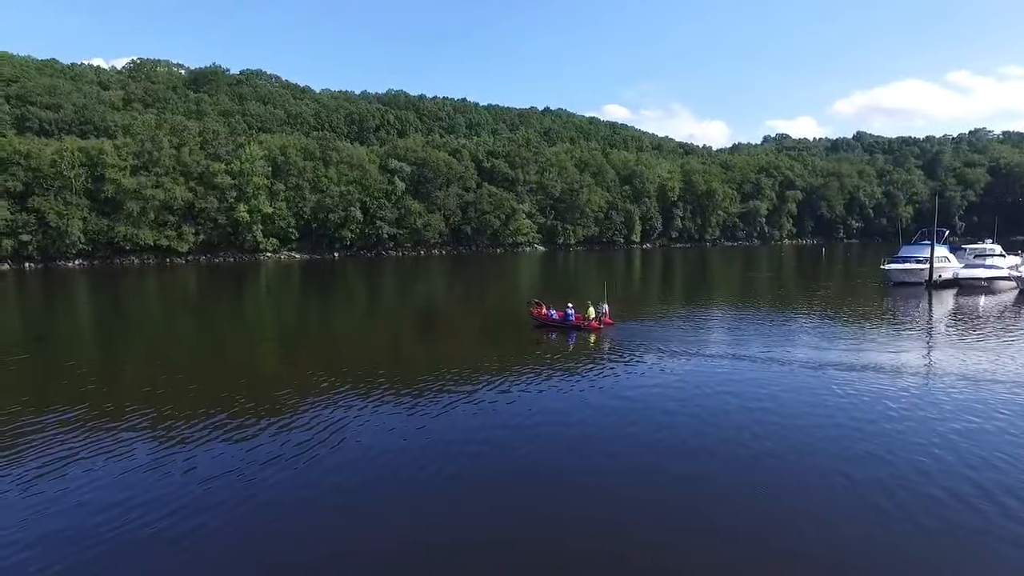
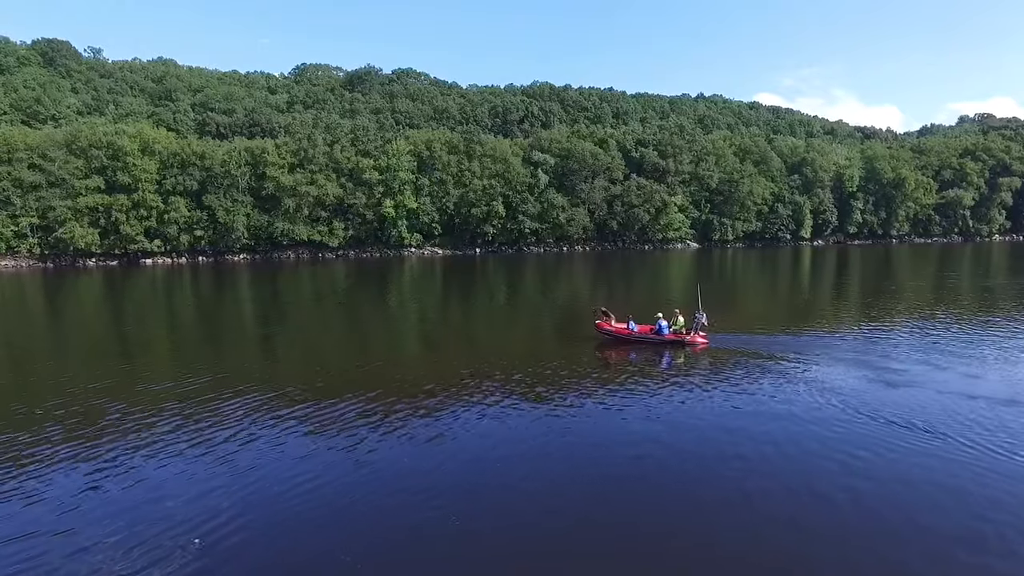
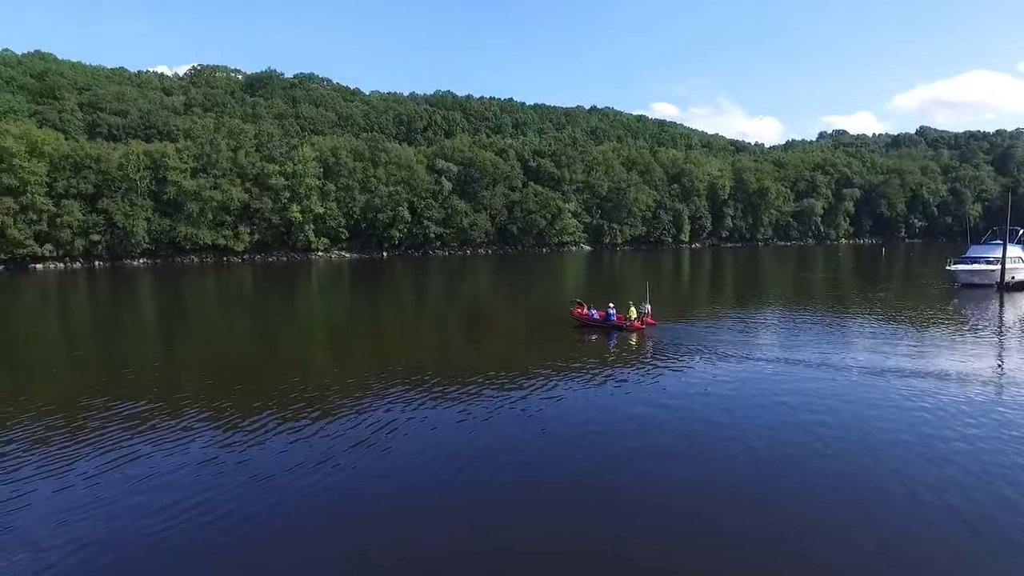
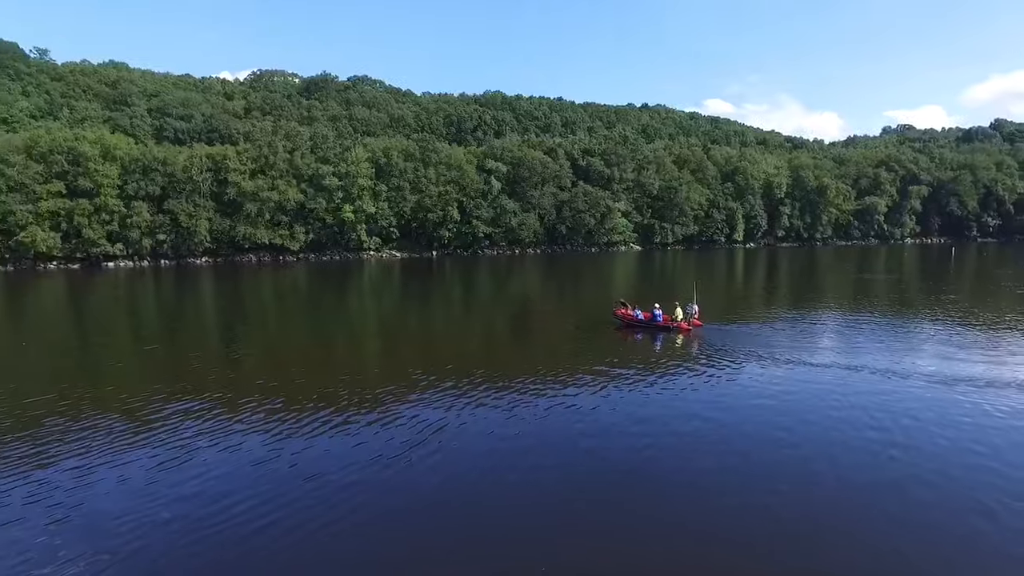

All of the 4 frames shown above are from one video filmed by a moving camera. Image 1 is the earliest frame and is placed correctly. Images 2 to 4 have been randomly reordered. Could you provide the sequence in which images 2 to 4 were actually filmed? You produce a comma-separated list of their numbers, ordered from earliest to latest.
3, 4, 2
